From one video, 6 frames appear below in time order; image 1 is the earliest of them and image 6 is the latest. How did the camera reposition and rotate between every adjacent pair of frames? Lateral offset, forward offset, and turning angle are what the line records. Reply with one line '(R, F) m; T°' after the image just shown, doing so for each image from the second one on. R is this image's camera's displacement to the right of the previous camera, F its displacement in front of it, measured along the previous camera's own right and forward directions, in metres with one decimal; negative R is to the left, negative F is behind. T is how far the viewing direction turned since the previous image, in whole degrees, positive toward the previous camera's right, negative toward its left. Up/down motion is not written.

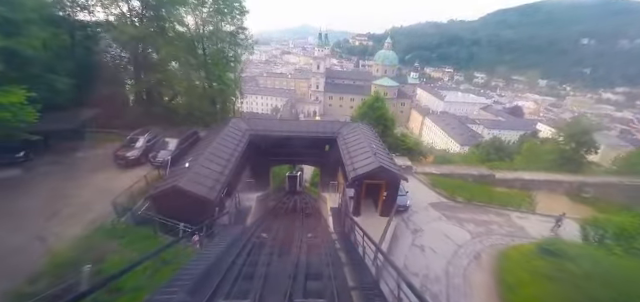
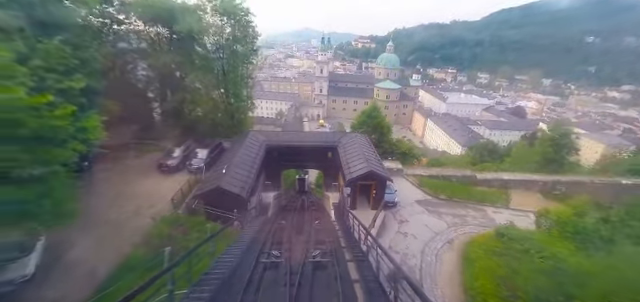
(0.0, -1.6) m; -1°
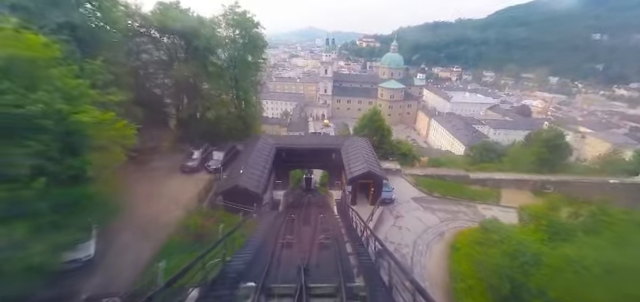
(0.0, -1.0) m; -1°
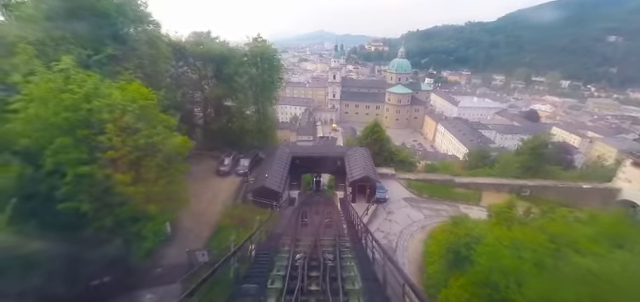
(0.0, -2.3) m; -2°
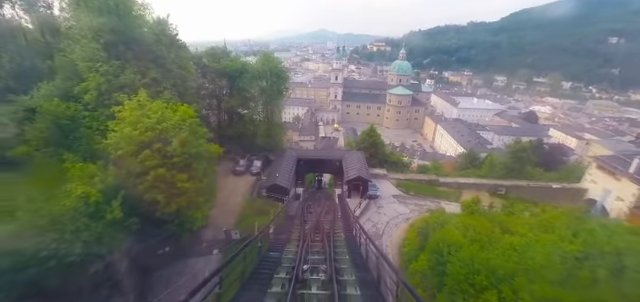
(0.0, -2.2) m; 0°
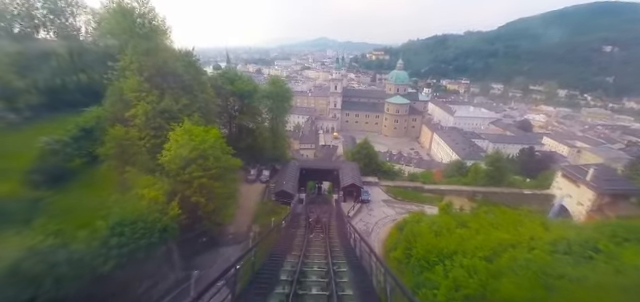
(0.0, -2.5) m; 0°
